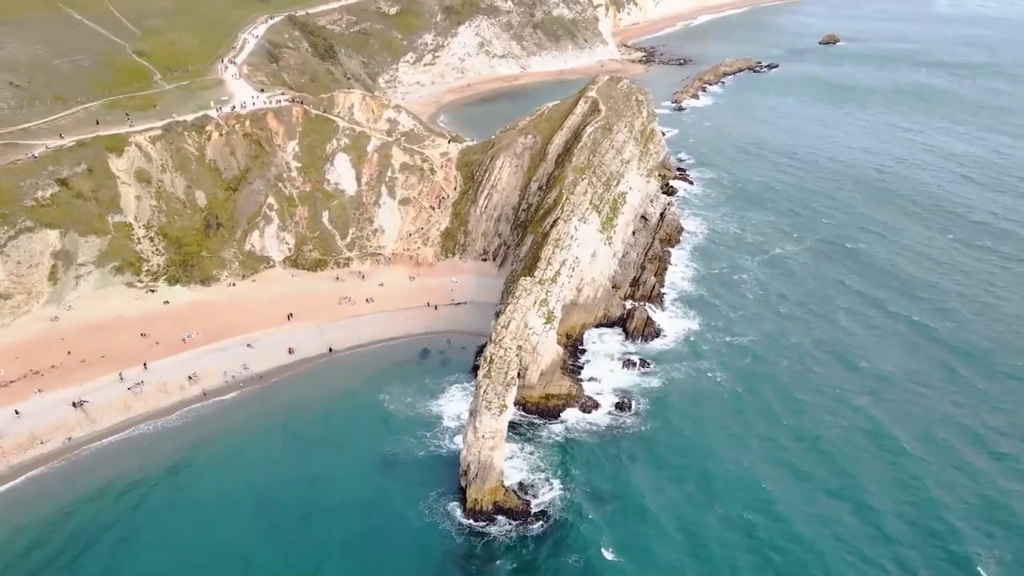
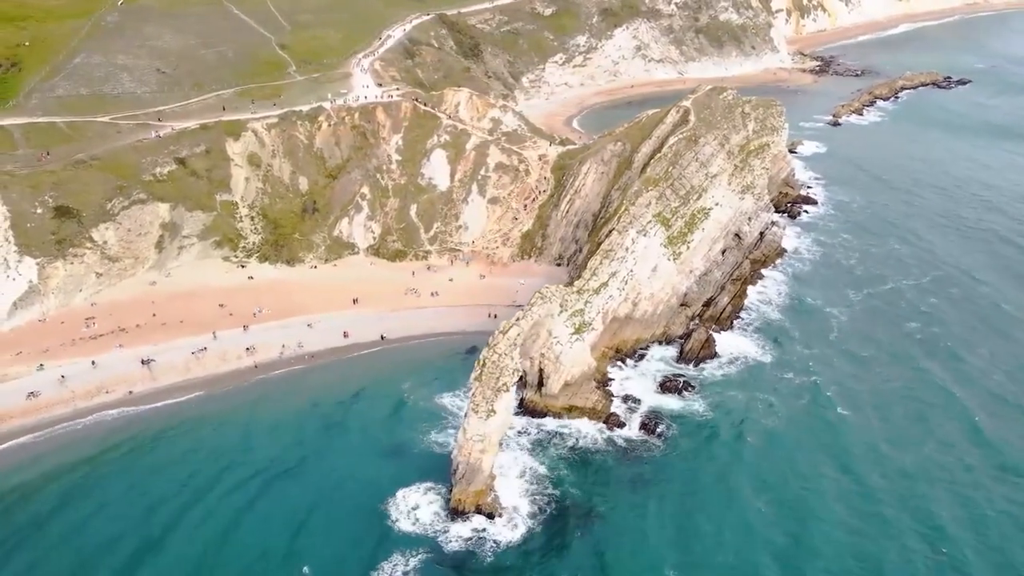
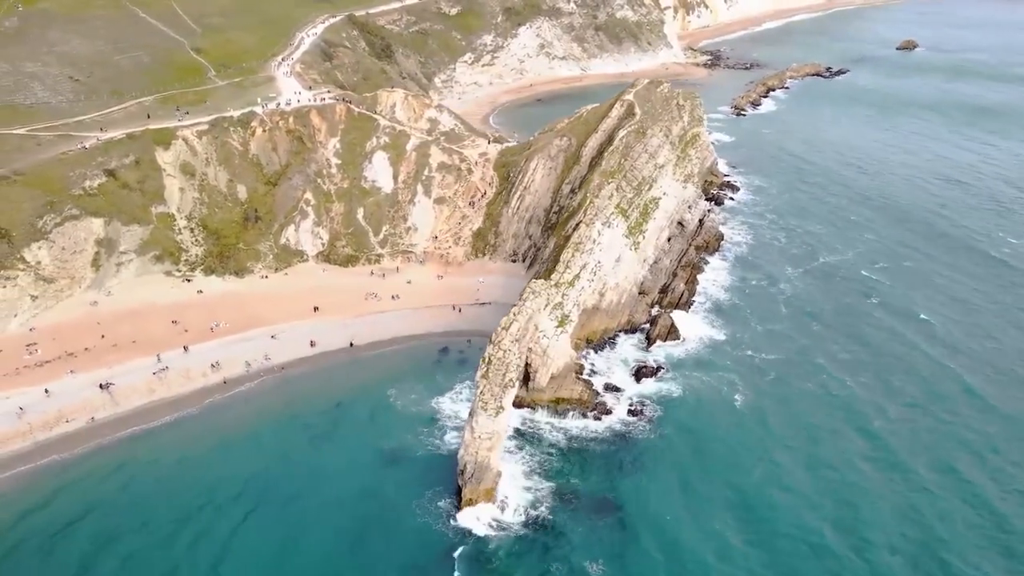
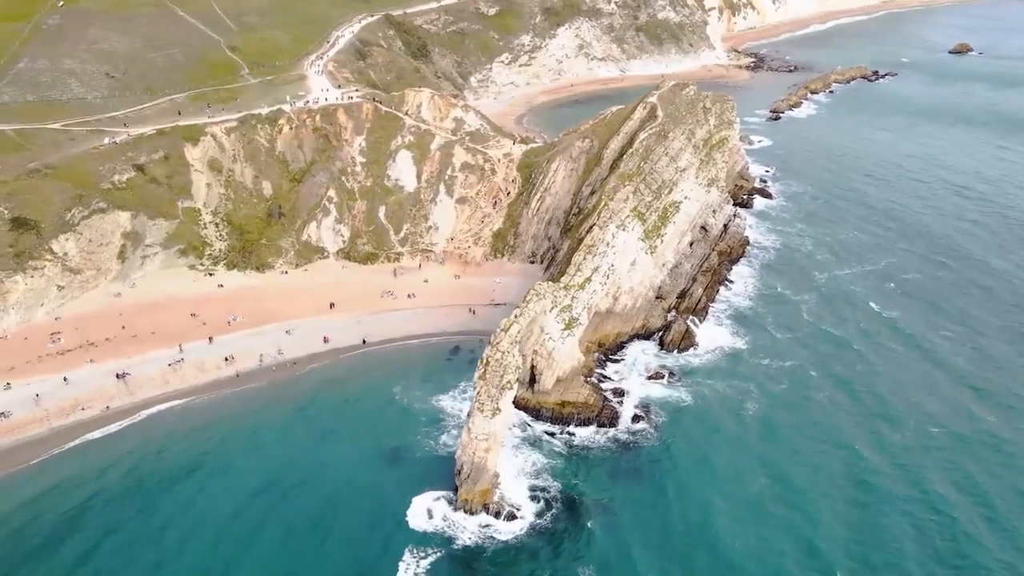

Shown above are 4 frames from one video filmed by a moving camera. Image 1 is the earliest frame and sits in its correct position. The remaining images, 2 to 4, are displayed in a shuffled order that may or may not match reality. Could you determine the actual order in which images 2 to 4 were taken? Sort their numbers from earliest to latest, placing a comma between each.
3, 4, 2
